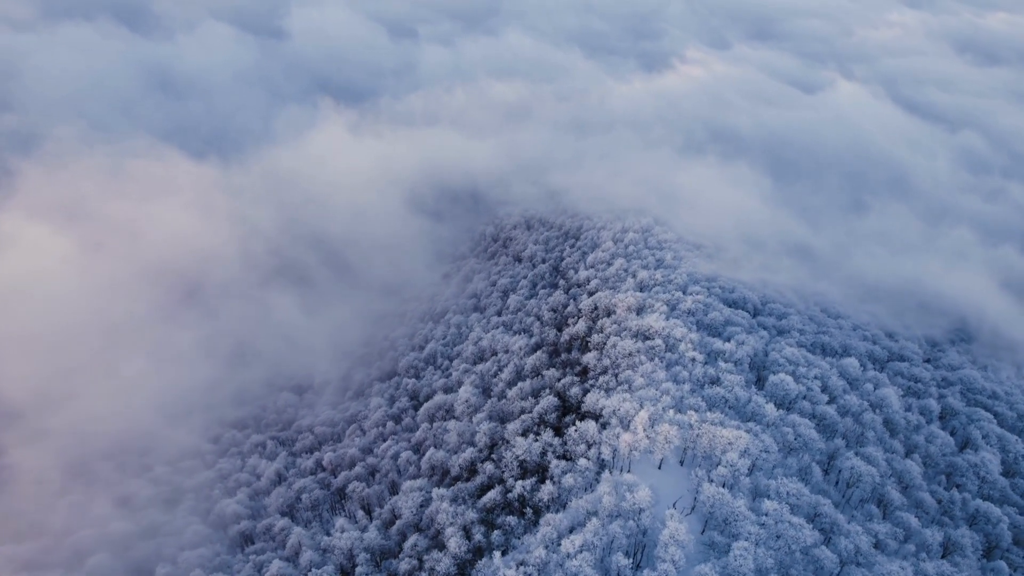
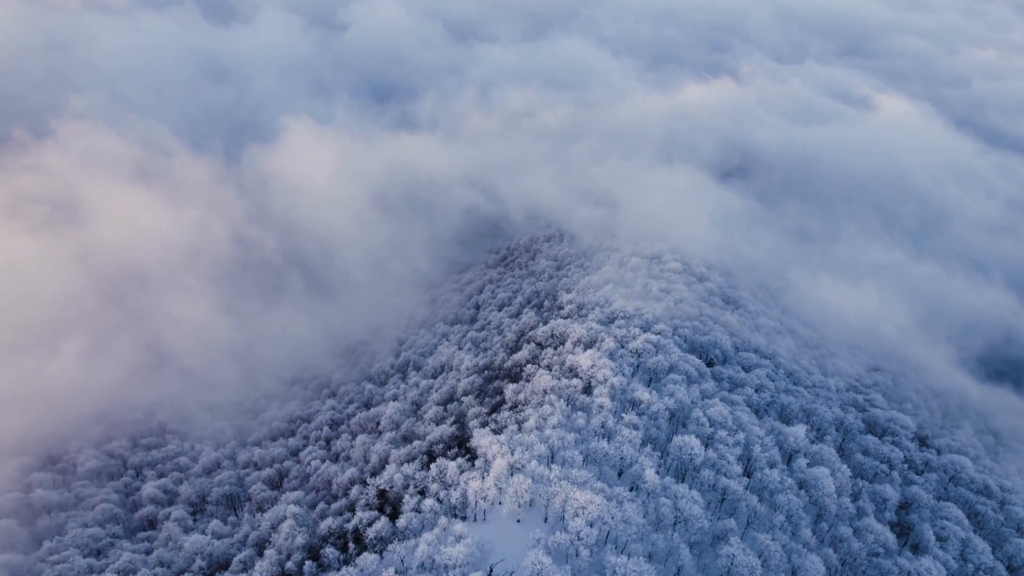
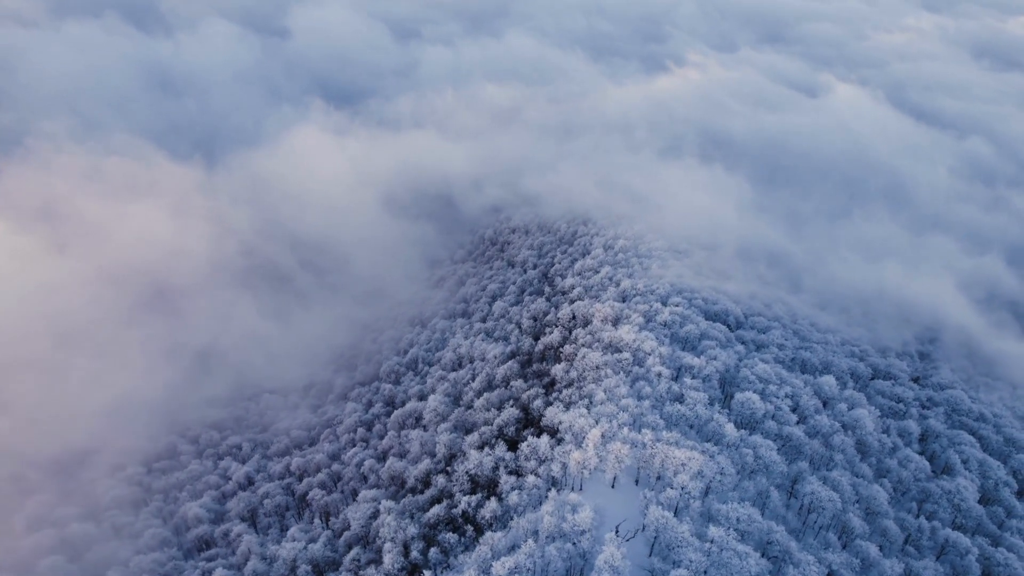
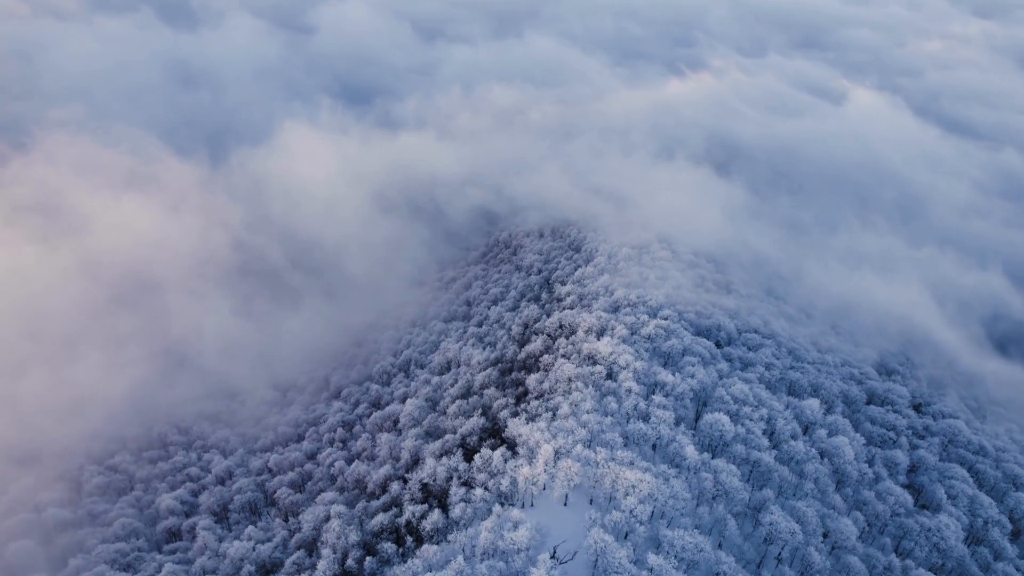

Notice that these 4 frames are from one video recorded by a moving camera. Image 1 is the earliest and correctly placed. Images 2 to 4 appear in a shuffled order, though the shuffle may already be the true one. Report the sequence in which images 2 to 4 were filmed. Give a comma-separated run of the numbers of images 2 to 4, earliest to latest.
3, 4, 2
